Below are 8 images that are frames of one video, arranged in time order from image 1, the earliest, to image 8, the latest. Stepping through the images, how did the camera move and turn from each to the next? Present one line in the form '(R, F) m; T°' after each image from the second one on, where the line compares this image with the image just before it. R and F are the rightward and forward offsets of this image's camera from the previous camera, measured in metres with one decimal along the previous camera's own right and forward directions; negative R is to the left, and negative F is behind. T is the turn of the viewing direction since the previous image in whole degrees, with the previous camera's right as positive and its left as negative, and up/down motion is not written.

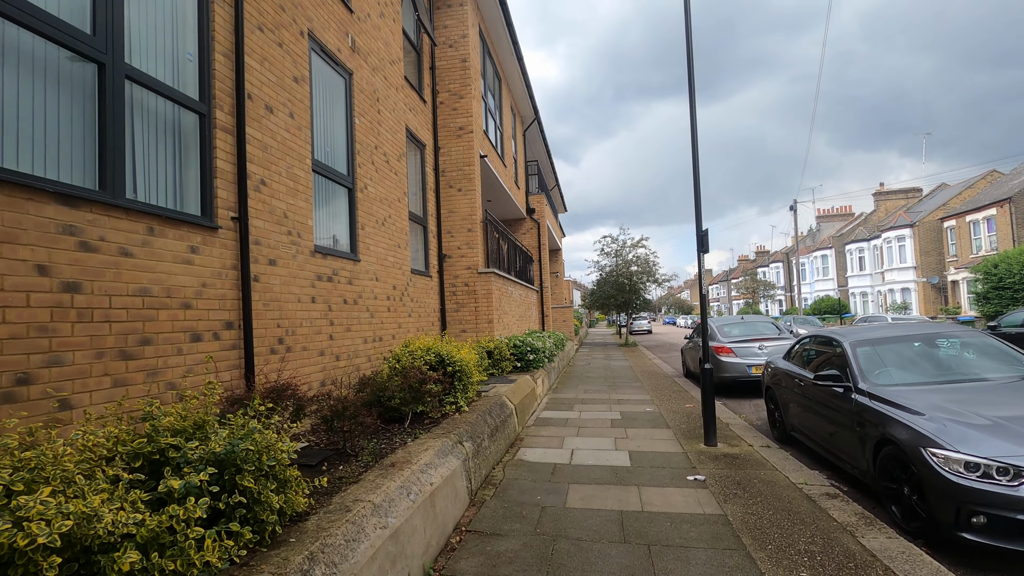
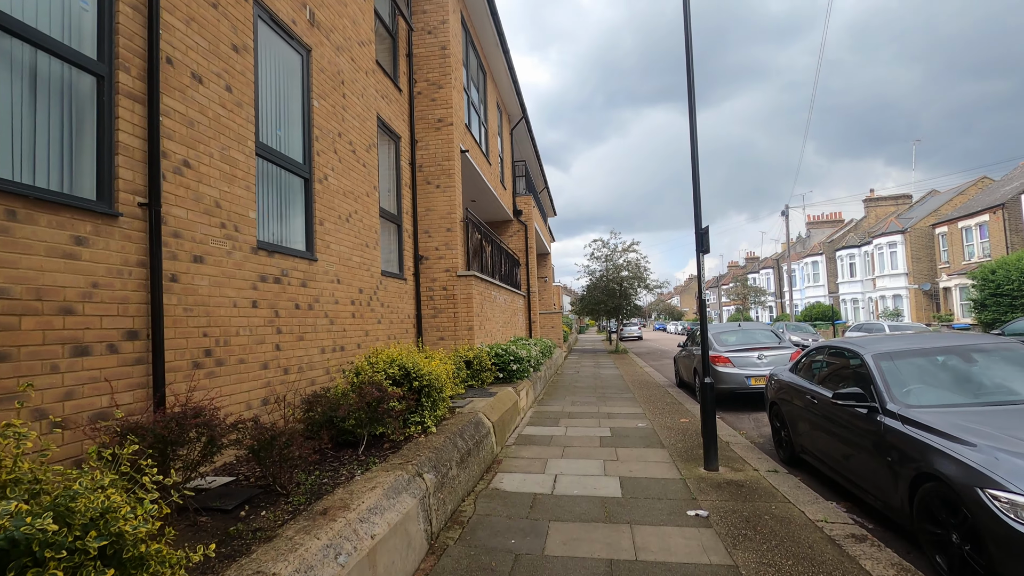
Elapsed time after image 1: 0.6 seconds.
(+0.1, +0.6) m; +1°
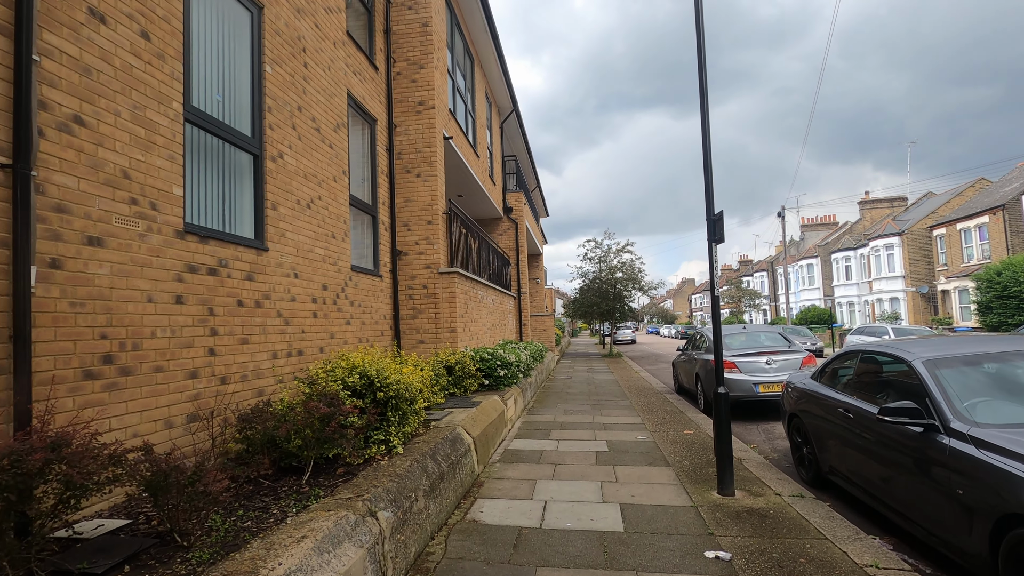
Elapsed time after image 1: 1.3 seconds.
(+0.1, +0.7) m; +1°
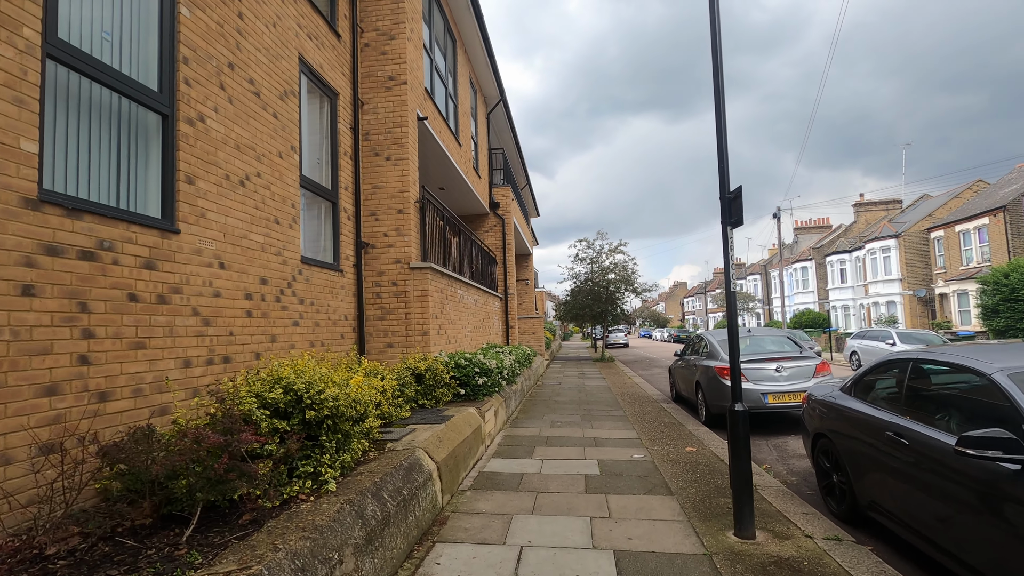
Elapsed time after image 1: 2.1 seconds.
(+0.1, +0.8) m; +1°
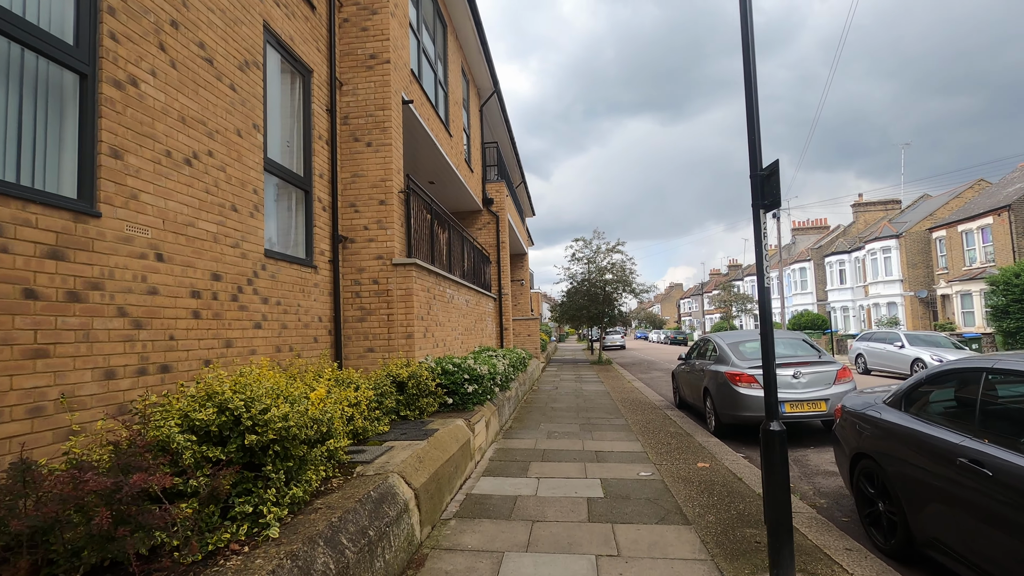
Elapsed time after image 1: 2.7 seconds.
(0.0, +0.6) m; 0°
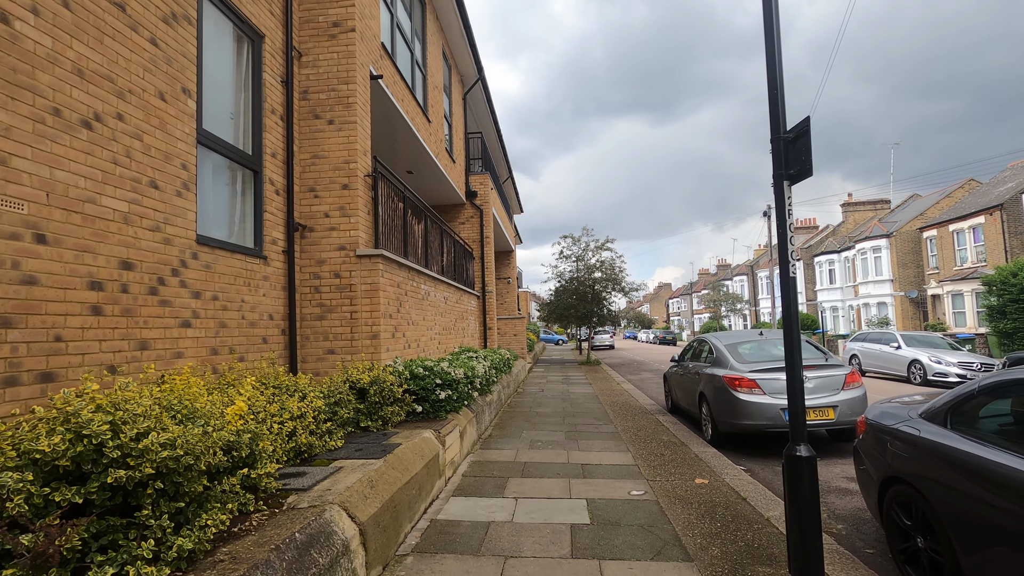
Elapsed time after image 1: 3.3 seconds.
(+0.1, +0.6) m; +1°
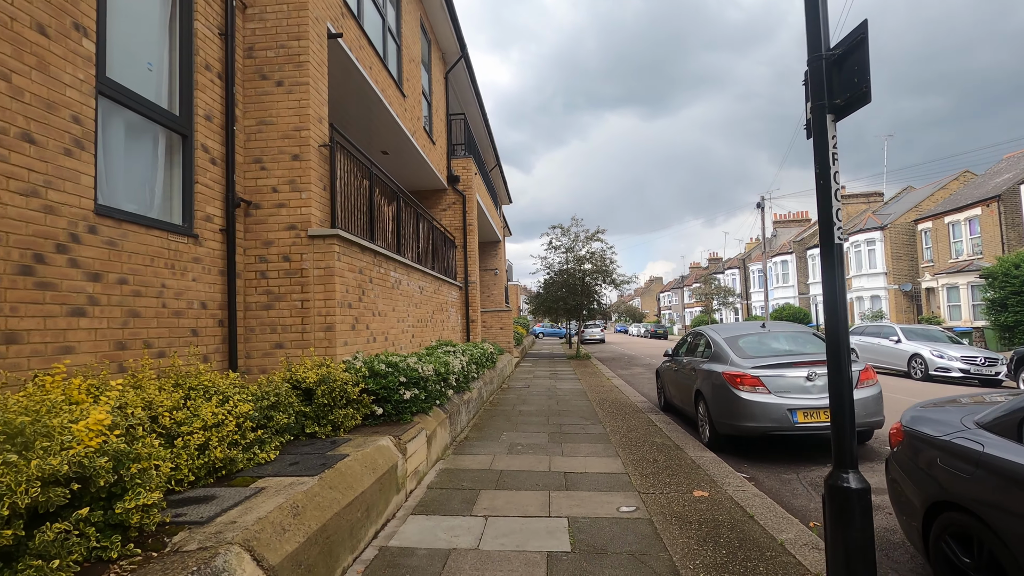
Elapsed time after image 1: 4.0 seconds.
(+0.2, +0.6) m; +1°
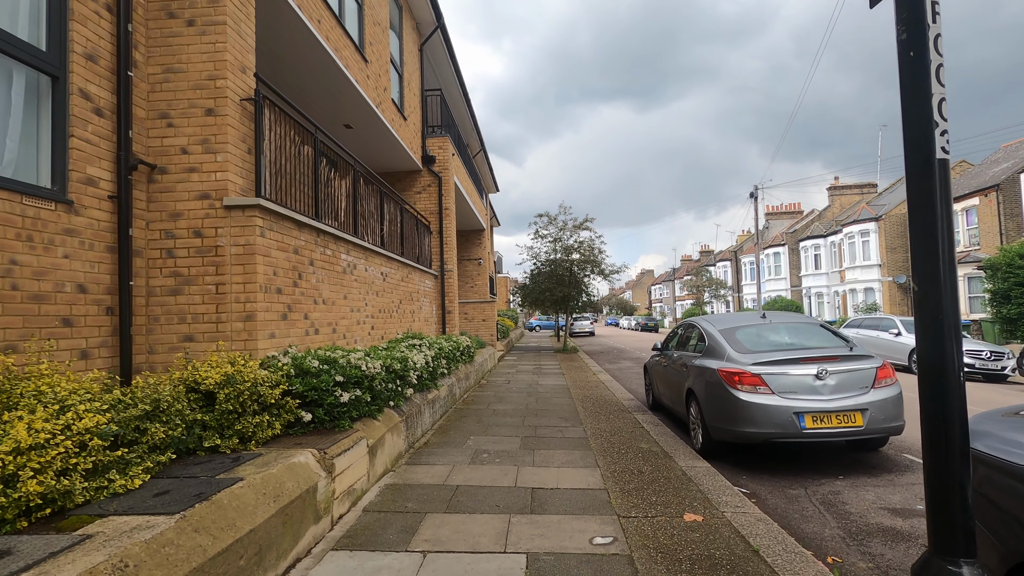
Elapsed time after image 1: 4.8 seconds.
(+0.3, +0.8) m; +1°
